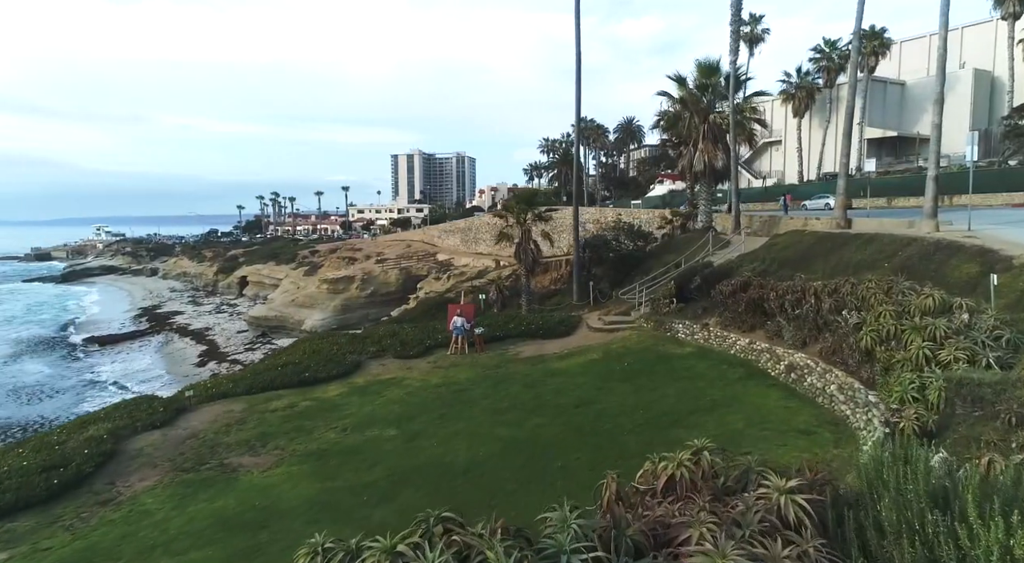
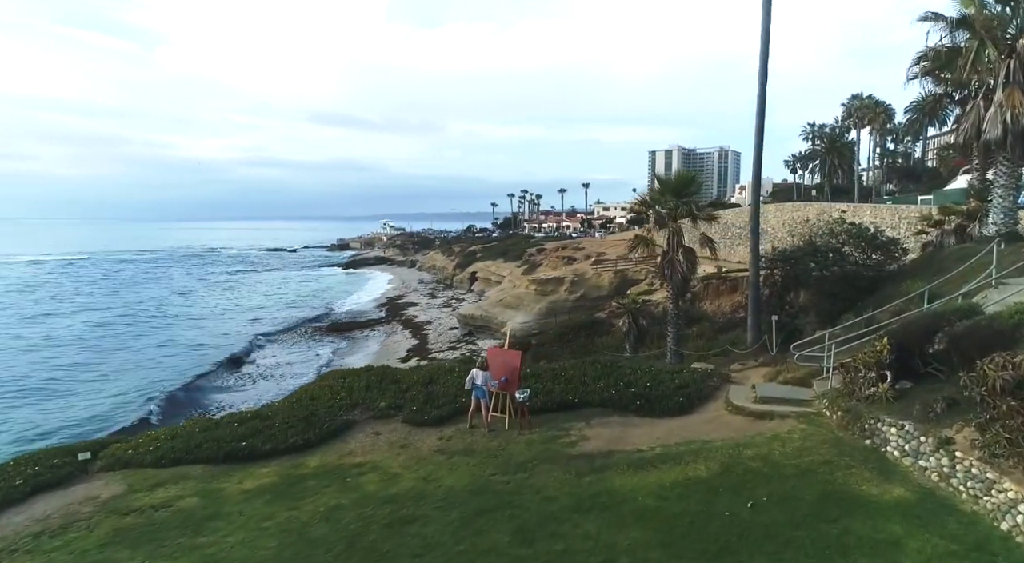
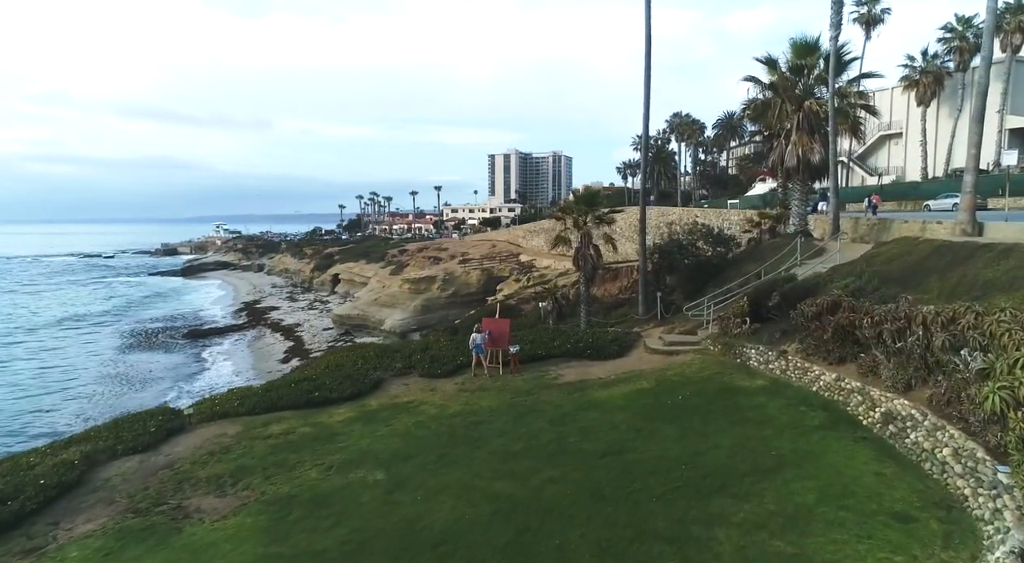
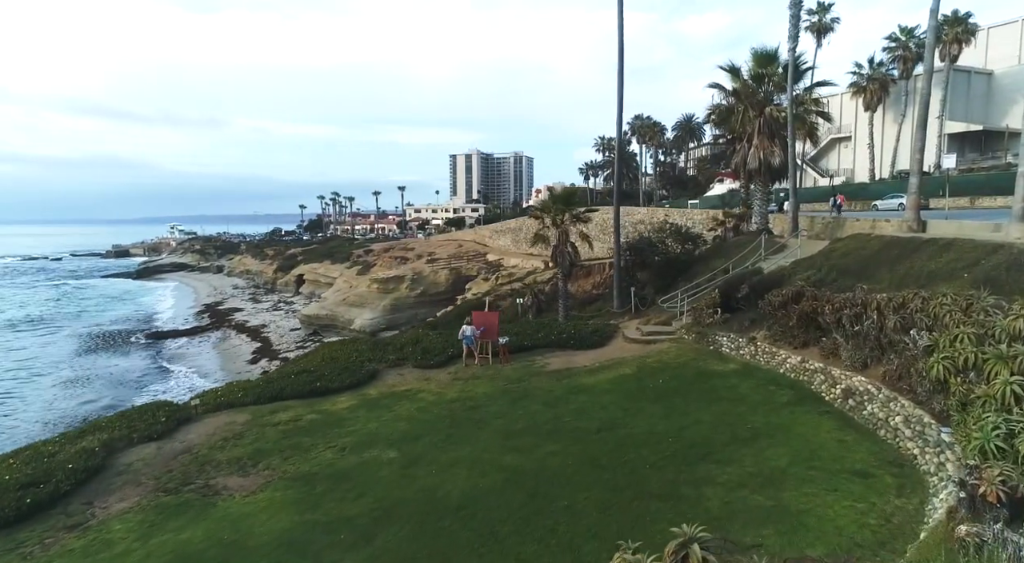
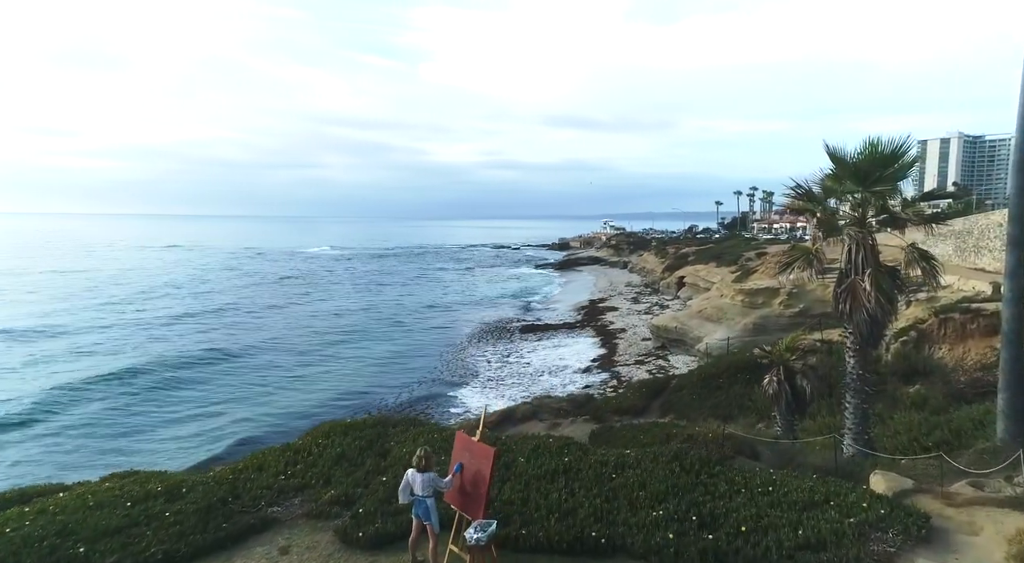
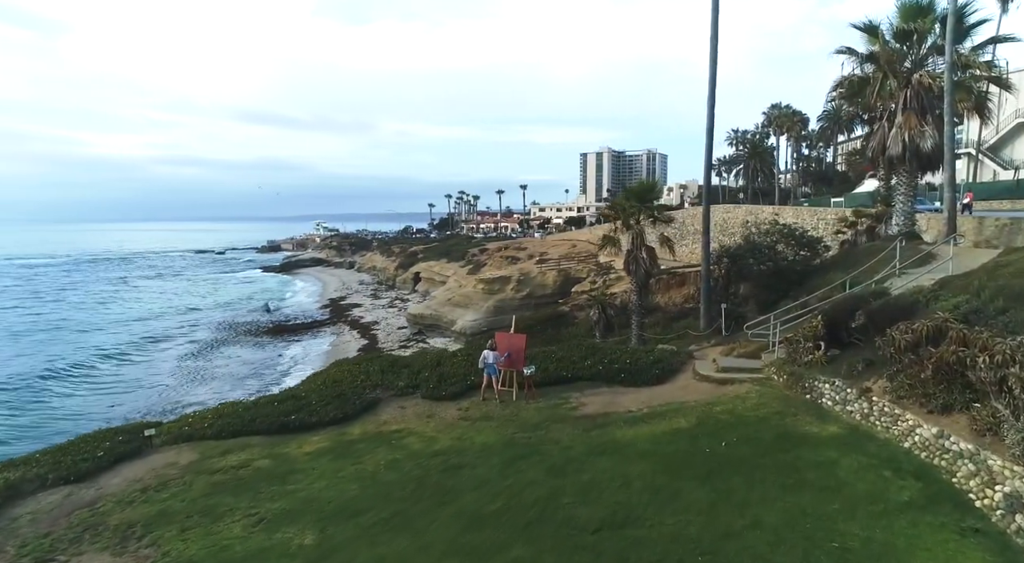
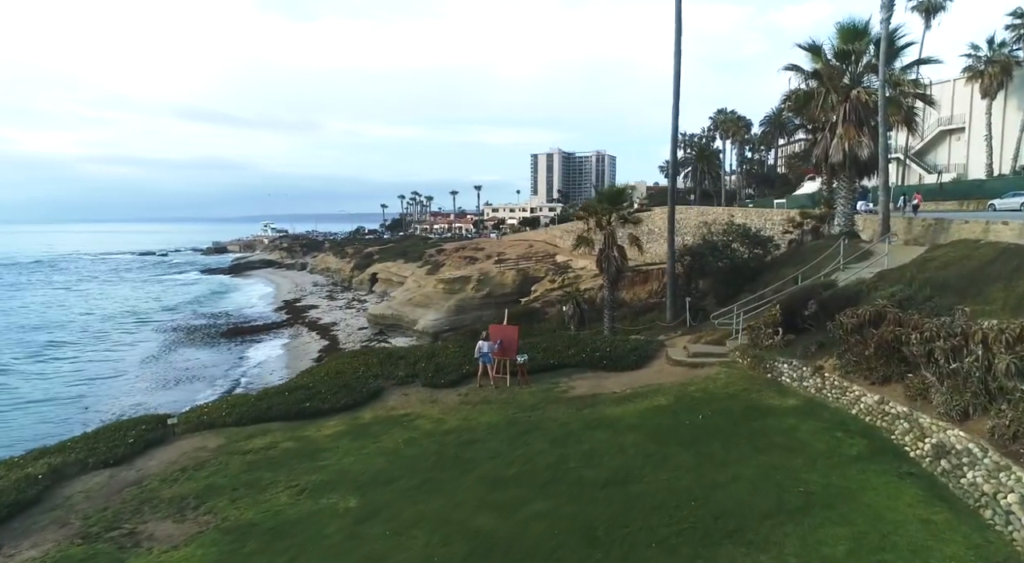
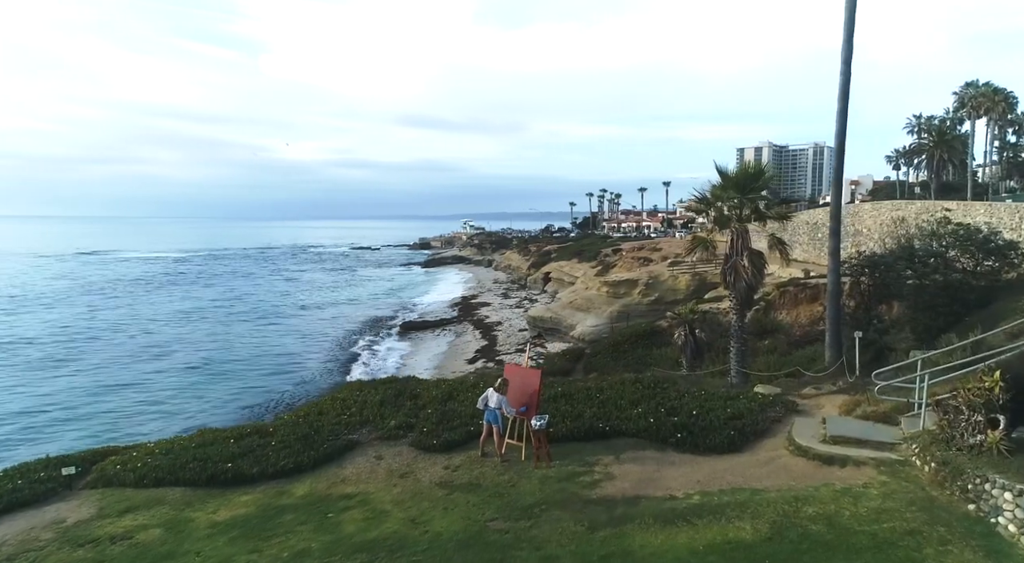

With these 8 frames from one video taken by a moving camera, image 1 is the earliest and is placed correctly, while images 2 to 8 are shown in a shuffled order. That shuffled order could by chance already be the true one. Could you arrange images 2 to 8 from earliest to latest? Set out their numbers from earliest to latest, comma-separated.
4, 3, 7, 6, 2, 8, 5
